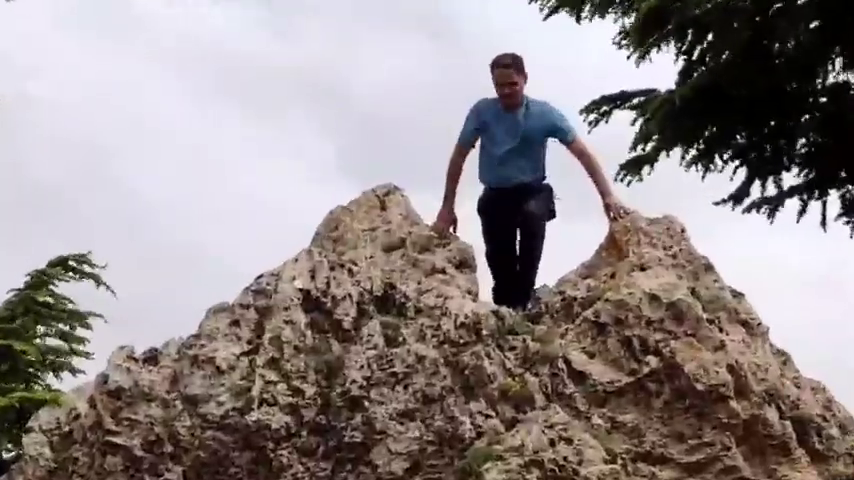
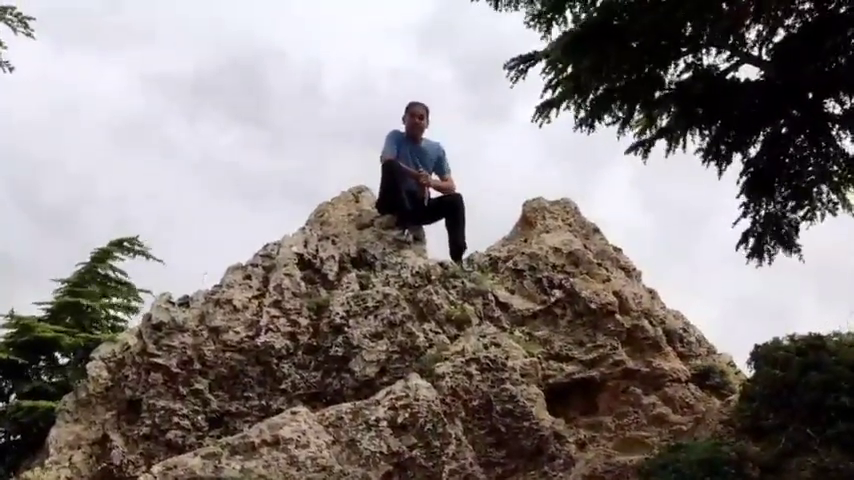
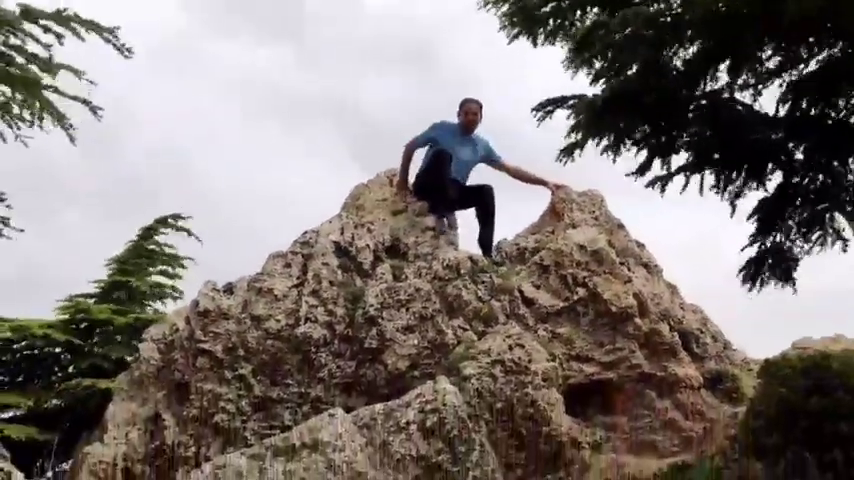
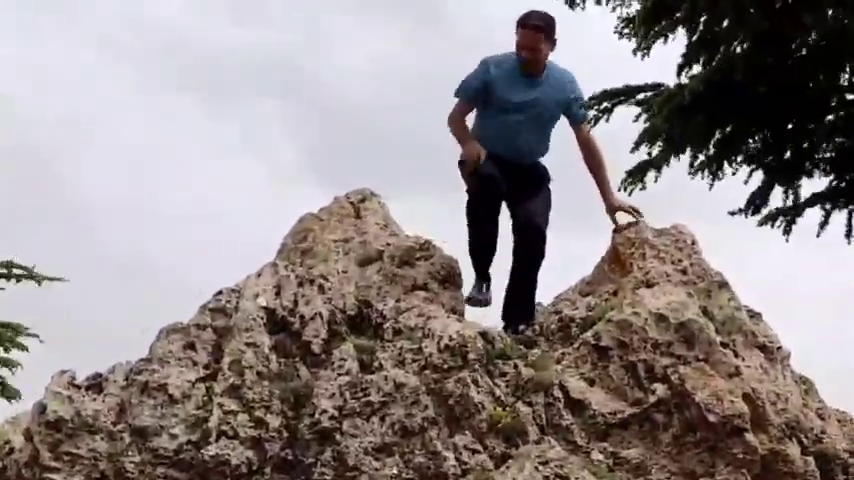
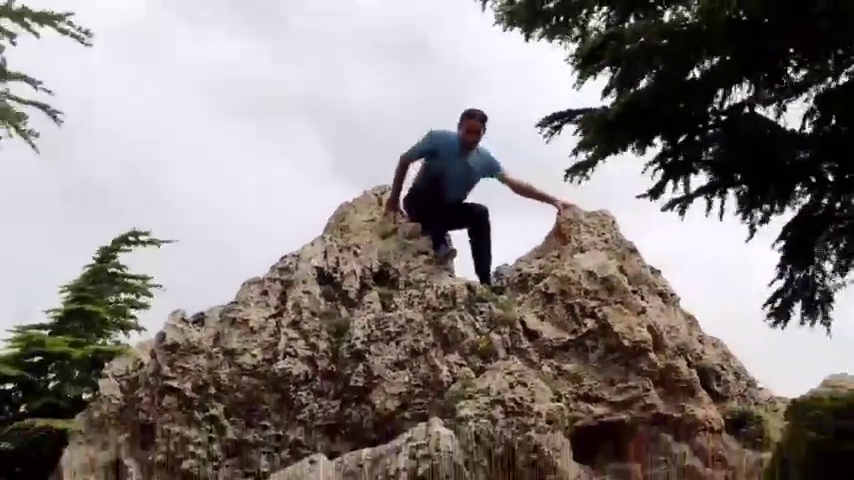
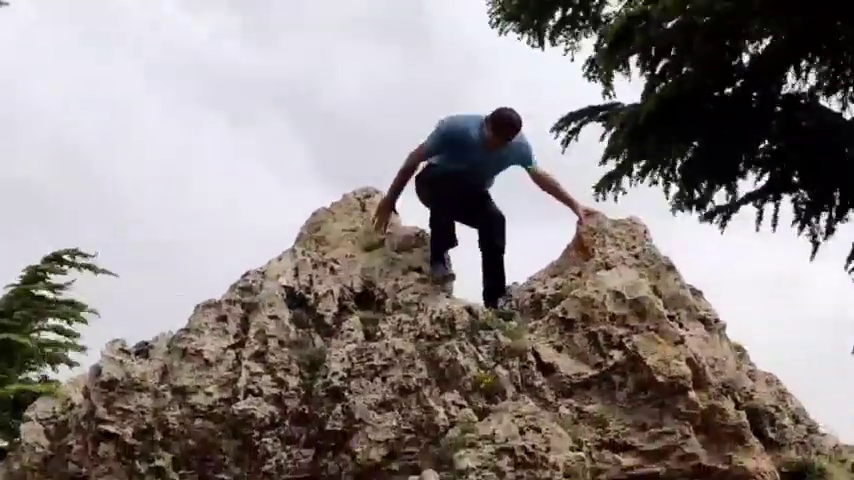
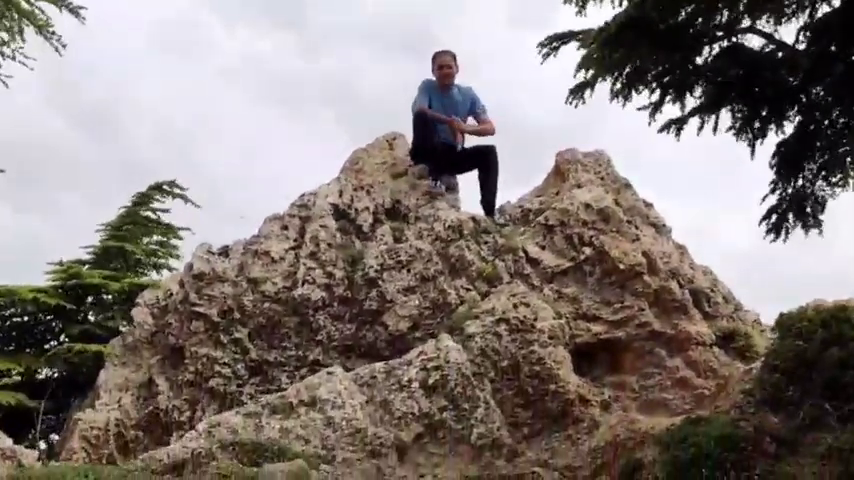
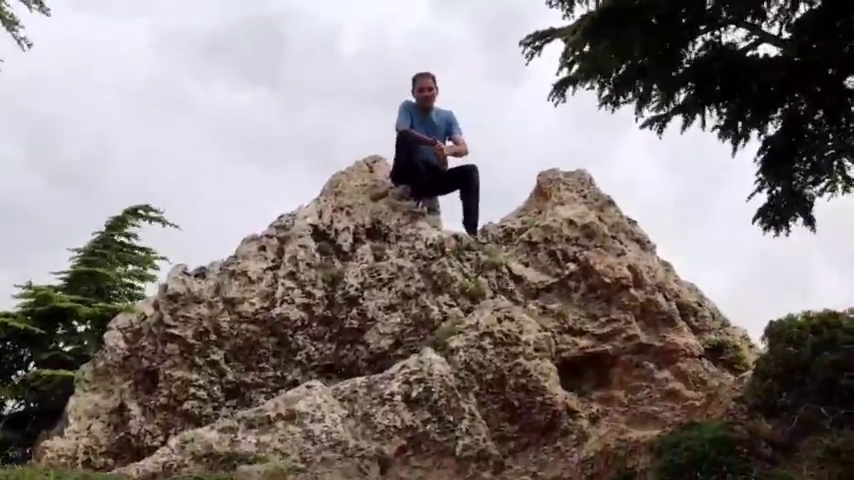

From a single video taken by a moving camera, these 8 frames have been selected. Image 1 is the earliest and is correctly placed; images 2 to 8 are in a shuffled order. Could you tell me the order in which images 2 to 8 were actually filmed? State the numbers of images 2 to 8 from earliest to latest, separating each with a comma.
4, 6, 5, 3, 7, 8, 2
